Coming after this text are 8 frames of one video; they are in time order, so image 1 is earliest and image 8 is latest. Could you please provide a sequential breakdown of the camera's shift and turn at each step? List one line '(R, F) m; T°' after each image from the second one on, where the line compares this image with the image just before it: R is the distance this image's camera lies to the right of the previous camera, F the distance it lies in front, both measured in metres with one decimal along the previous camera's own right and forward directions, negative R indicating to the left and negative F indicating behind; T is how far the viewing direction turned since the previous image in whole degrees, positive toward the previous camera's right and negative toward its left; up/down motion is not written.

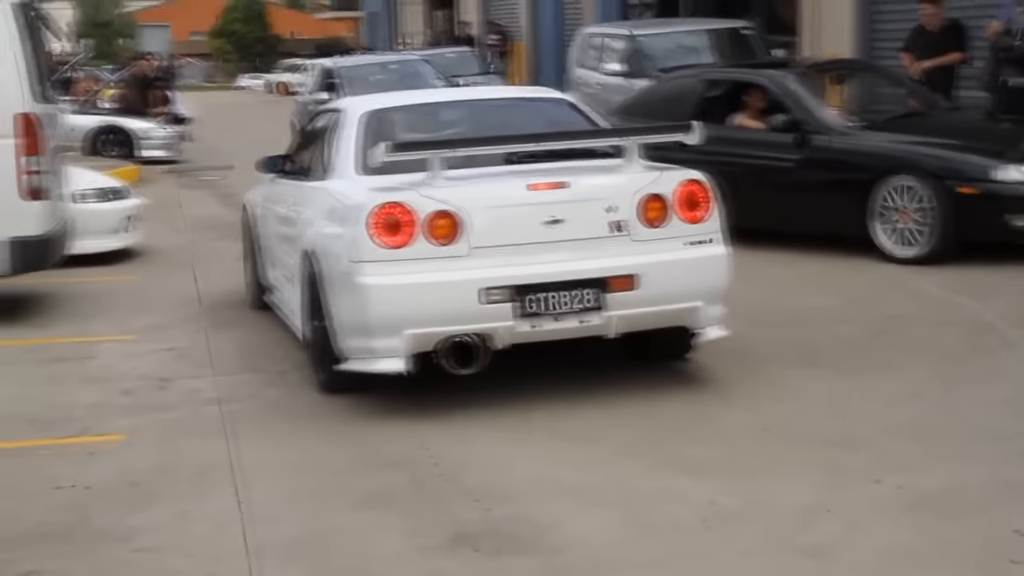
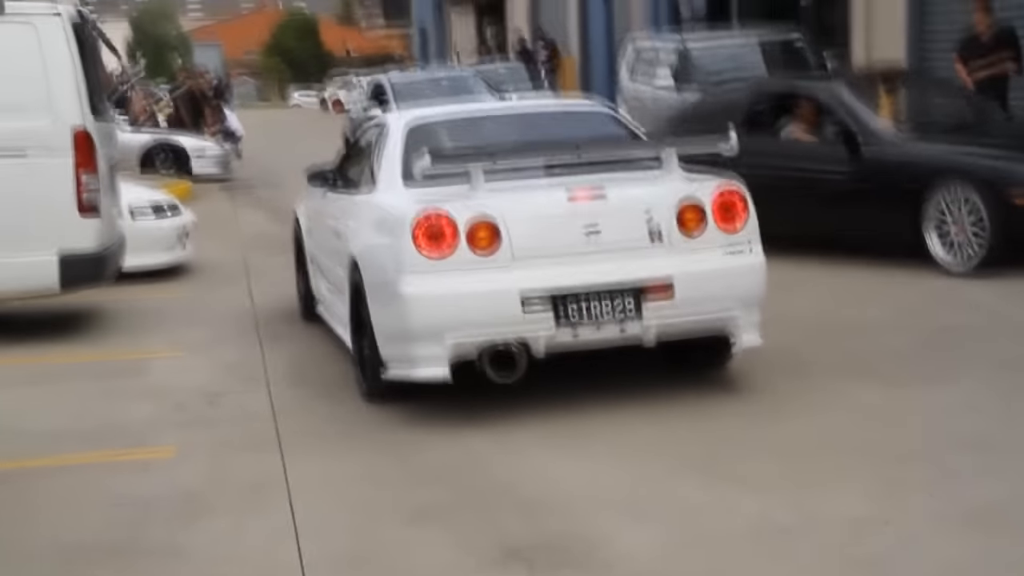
(+0.2, 0.0) m; -3°
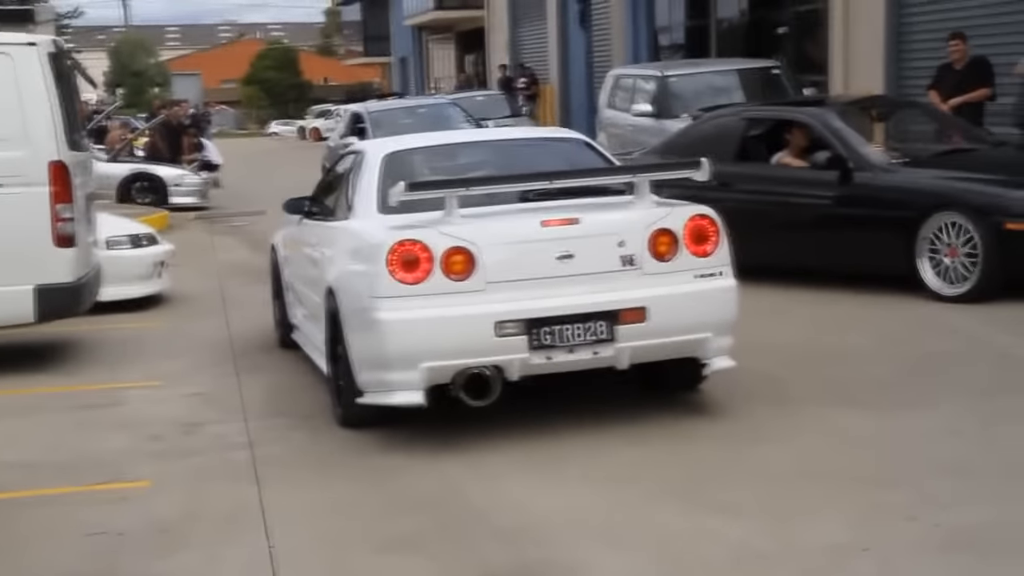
(0.0, 0.0) m; +1°
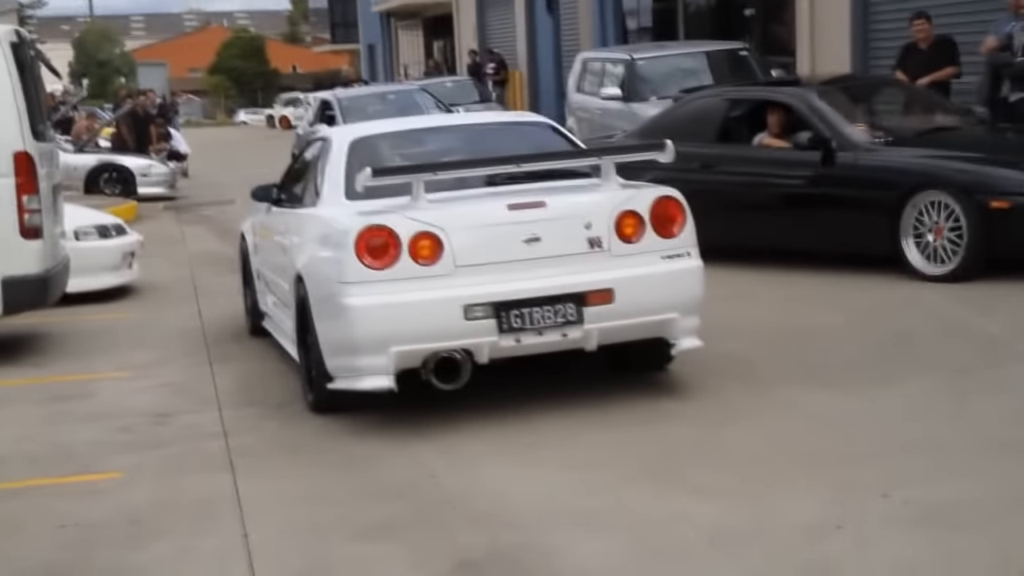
(0.0, 0.0) m; +1°
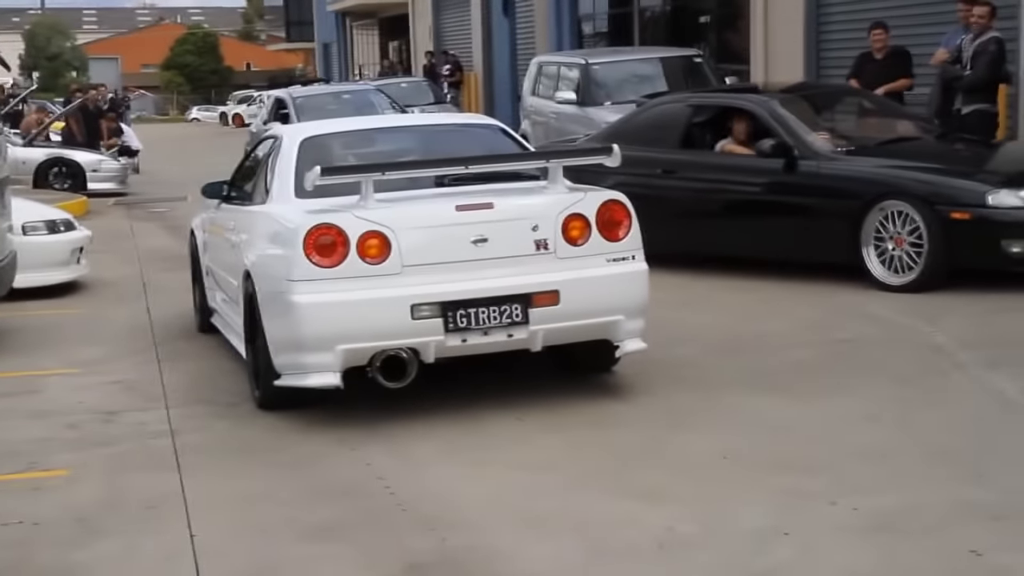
(0.0, 0.0) m; +2°
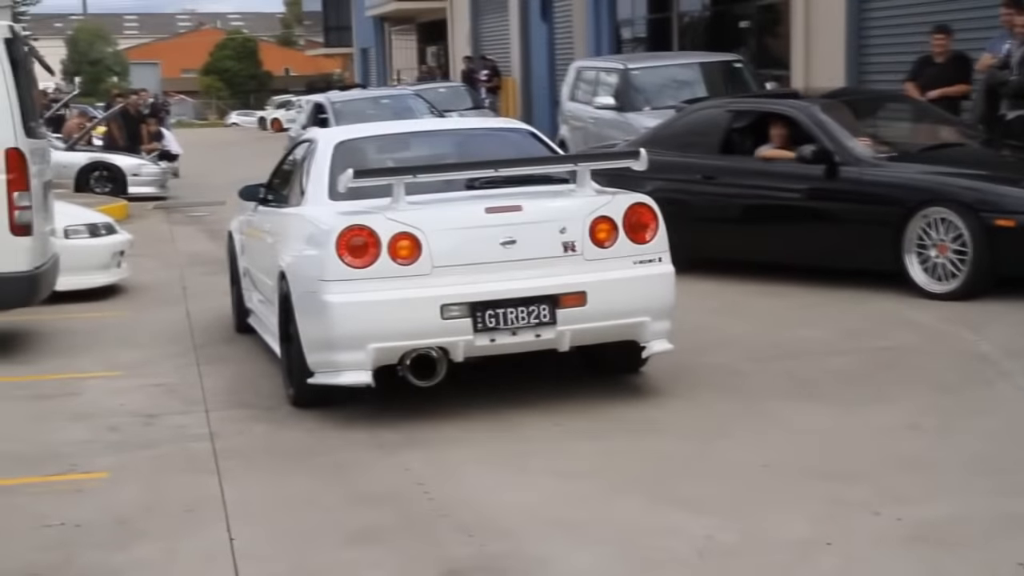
(-0.1, 0.0) m; -1°
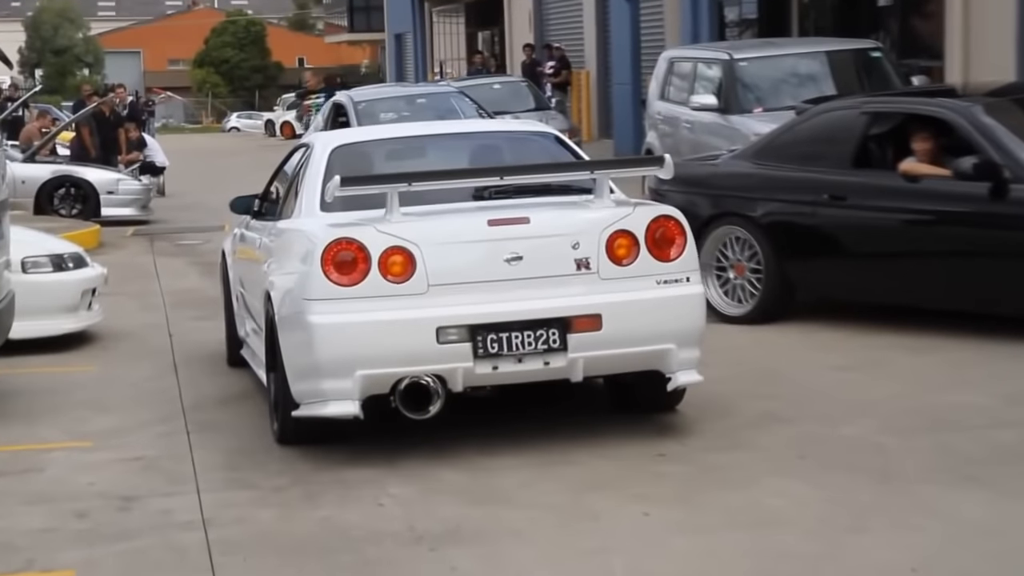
(-0.3, +1.8) m; 0°
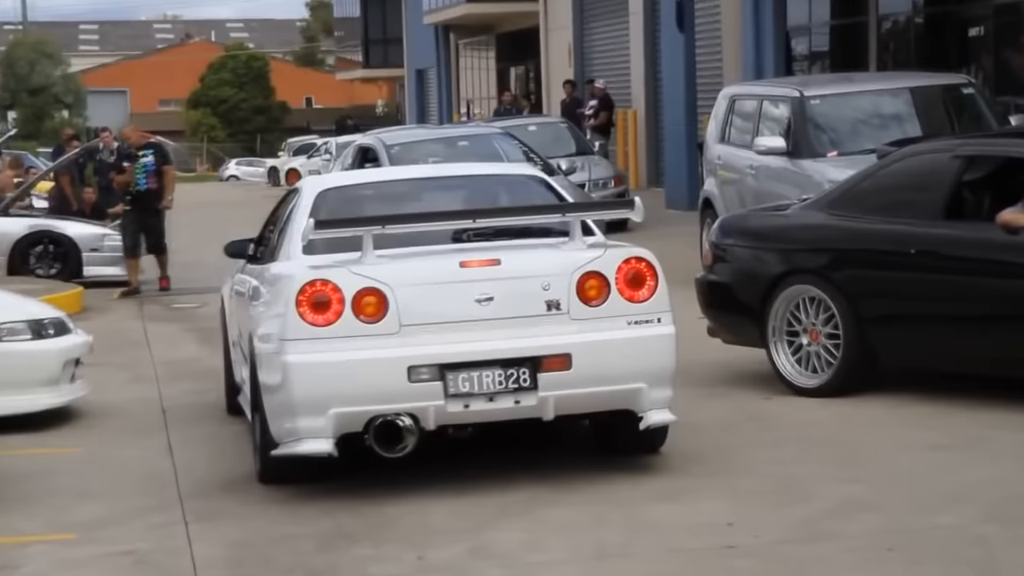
(-0.3, +0.8) m; +1°
